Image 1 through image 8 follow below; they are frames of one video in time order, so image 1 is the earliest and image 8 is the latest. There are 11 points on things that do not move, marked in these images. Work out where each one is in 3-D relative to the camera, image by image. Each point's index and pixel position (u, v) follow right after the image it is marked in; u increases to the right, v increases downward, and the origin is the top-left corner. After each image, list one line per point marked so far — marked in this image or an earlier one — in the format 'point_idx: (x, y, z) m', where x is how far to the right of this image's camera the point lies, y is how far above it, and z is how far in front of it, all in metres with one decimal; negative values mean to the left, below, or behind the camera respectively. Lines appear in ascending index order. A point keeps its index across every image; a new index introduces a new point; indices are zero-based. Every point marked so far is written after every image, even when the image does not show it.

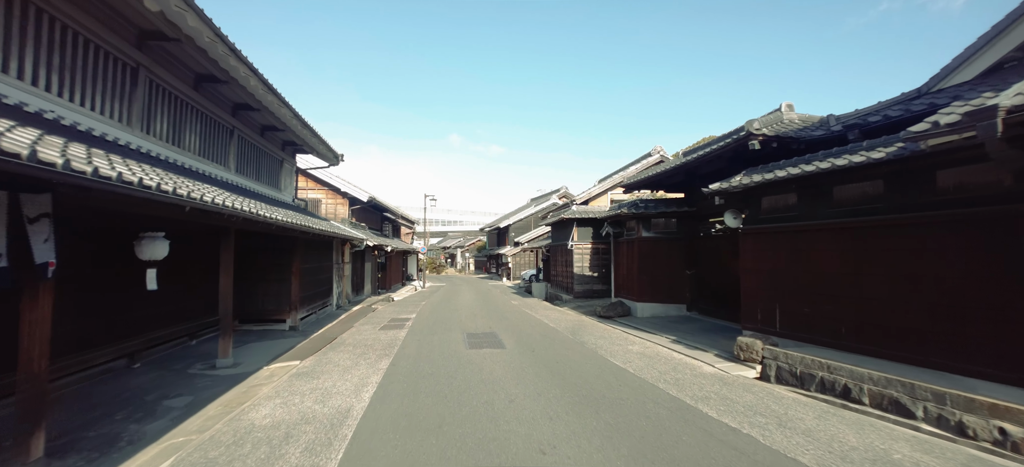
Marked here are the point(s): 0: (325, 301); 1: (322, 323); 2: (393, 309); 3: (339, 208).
0: (-5.8, -2.1, +12.2) m
1: (-5.2, -2.5, +10.9) m
2: (-4.3, -2.7, +13.9) m
3: (-8.2, +1.2, +18.3) m
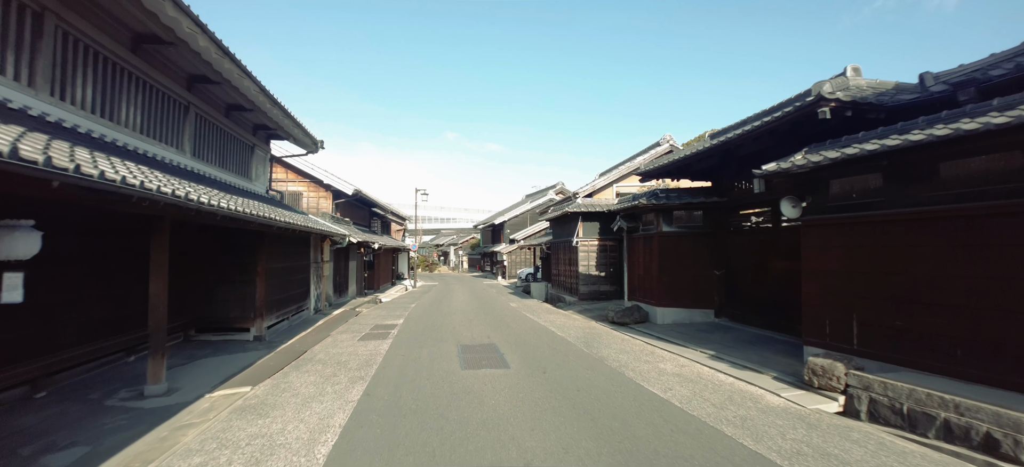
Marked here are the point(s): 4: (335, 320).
0: (-5.8, -2.0, +10.8) m
1: (-5.2, -2.4, +9.5) m
2: (-4.3, -2.6, +12.6) m
3: (-8.3, +1.4, +16.8) m
4: (-5.1, -2.5, +11.2) m
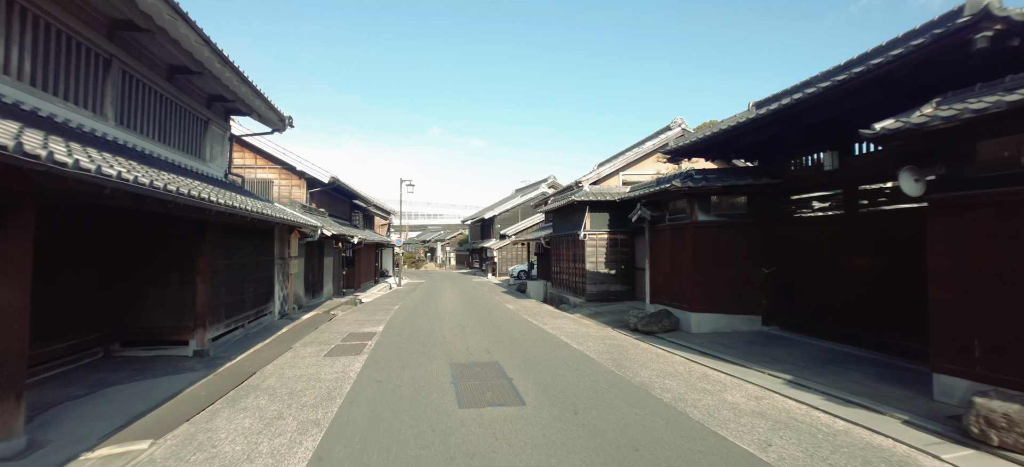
0: (-5.8, -1.8, +9.1) m
1: (-5.2, -2.2, +7.8) m
2: (-4.4, -2.3, +10.9) m
3: (-8.5, +1.7, +15.0) m
4: (-5.1, -2.2, +9.5) m
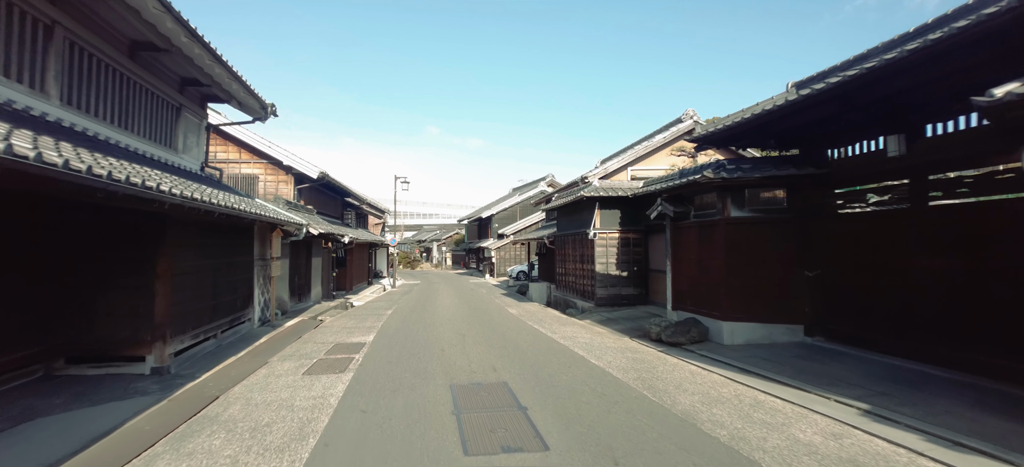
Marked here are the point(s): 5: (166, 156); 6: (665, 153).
0: (-5.7, -1.8, +8.2) m
1: (-5.0, -2.1, +6.8) m
2: (-4.3, -2.3, +10.0) m
3: (-8.4, +1.7, +14.0) m
4: (-5.0, -2.2, +8.5) m
5: (-7.4, +1.7, +8.2) m
6: (+5.6, +2.9, +13.4) m
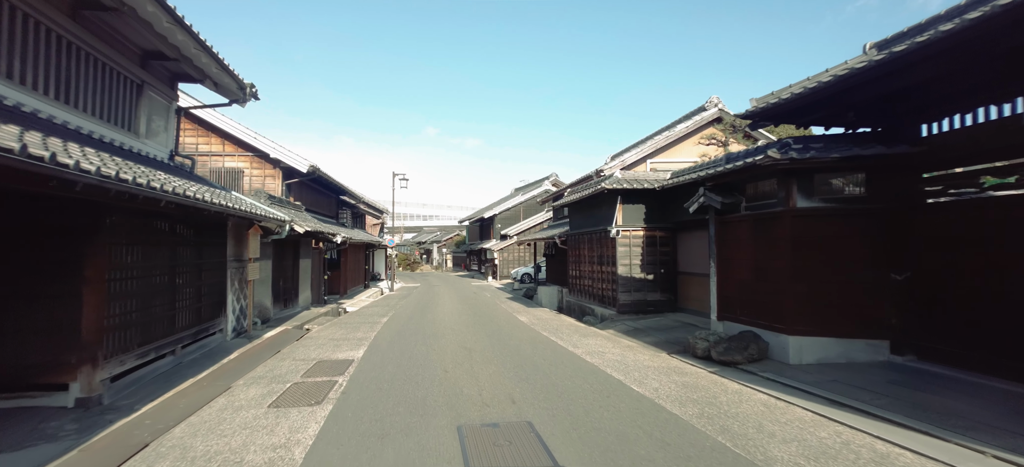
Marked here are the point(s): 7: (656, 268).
0: (-5.4, -1.7, +7.0) m
1: (-4.8, -2.1, +5.7) m
2: (-4.0, -2.2, +8.8) m
3: (-8.2, +1.7, +12.8) m
4: (-4.7, -2.2, +7.4) m
5: (-7.1, +1.7, +7.1) m
6: (+5.8, +3.0, +12.3) m
7: (+3.3, -0.8, +9.0) m
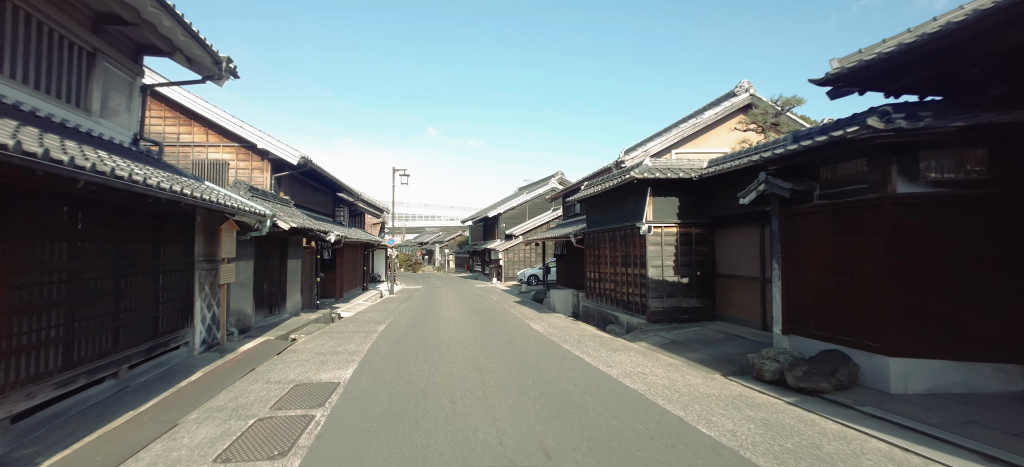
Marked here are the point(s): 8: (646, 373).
0: (-5.1, -1.6, +5.9) m
1: (-4.5, -2.0, +4.6) m
2: (-3.7, -2.2, +7.7) m
3: (-7.9, +1.8, +11.8) m
4: (-4.4, -2.1, +6.3) m
5: (-6.8, +1.8, +6.0) m
6: (+6.1, +3.0, +11.1) m
7: (+3.6, -0.8, +7.9) m
8: (+1.8, -1.9, +5.3) m
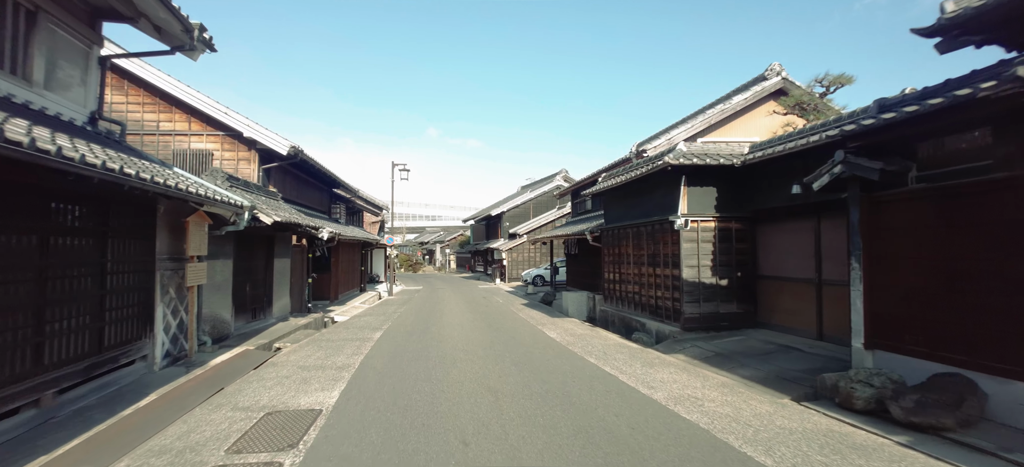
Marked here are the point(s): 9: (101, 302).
0: (-4.9, -1.5, +4.9) m
1: (-4.3, -1.9, +3.6) m
2: (-3.5, -2.1, +6.7) m
3: (-7.6, +1.9, +10.8) m
4: (-4.2, -2.0, +5.3) m
5: (-6.6, +1.9, +5.0) m
6: (+6.4, +3.1, +10.2) m
7: (+3.9, -0.7, +6.9) m
8: (+2.1, -1.8, +4.3) m
9: (-4.9, -0.8, +4.6) m
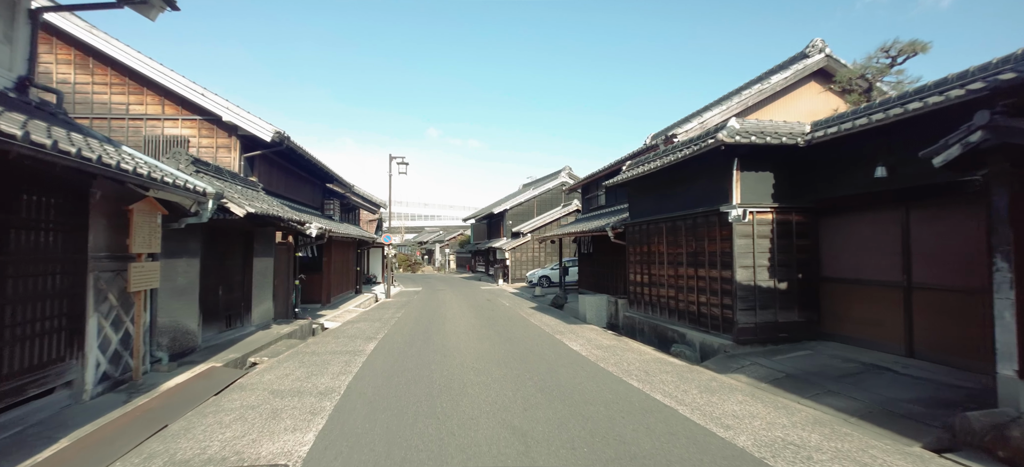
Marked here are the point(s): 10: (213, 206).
0: (-4.6, -1.5, +3.8) m
1: (-4.0, -1.8, +2.5) m
2: (-3.2, -2.0, +5.6) m
3: (-7.3, +2.0, +9.7) m
4: (-3.9, -1.9, +4.2) m
5: (-6.3, +2.0, +3.9) m
6: (+6.7, +3.2, +9.1) m
7: (+4.2, -0.6, +5.8) m
8: (+2.3, -1.7, +3.2) m
9: (-4.6, -0.7, +3.5) m
10: (-4.1, +0.4, +5.3) m
